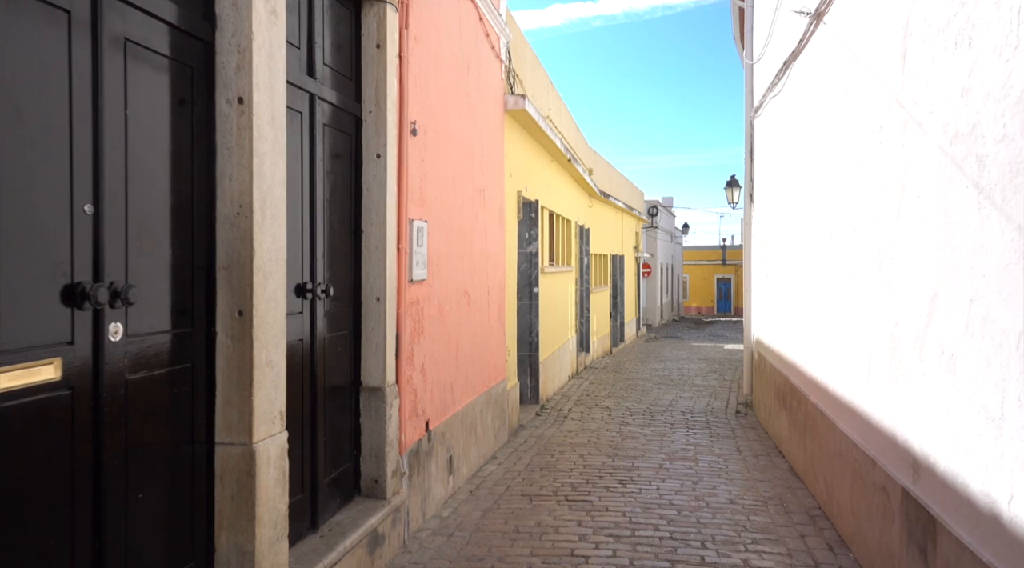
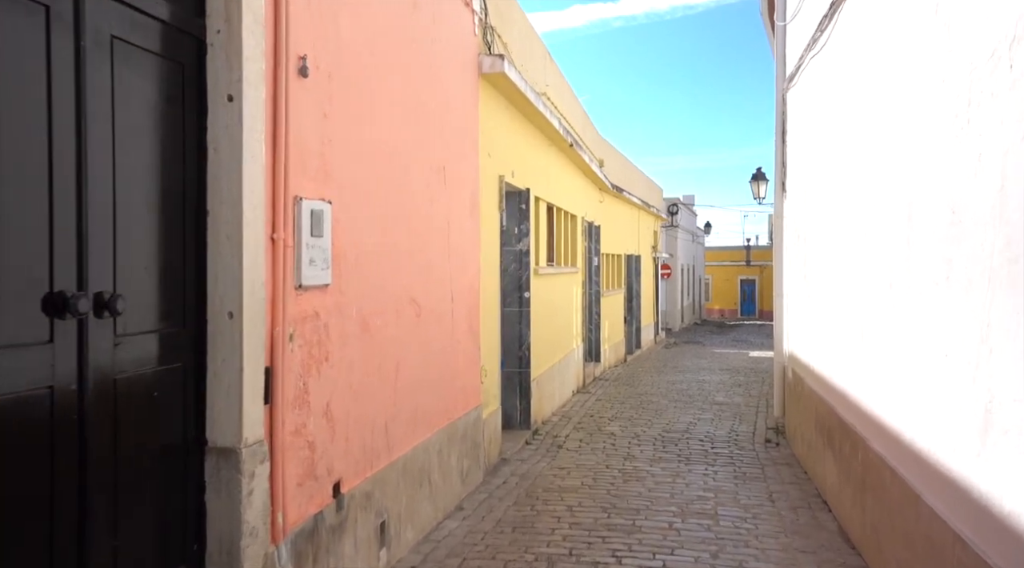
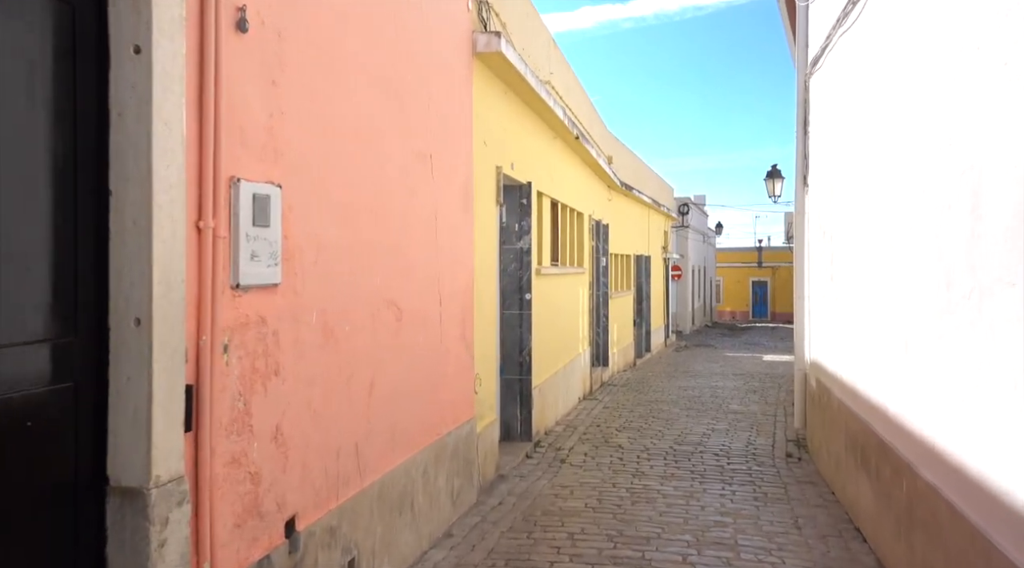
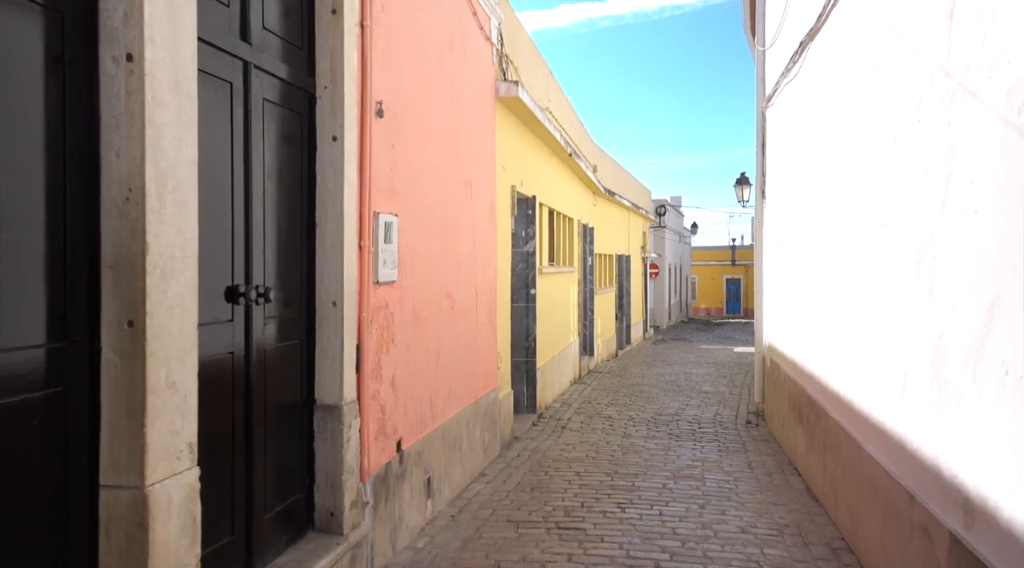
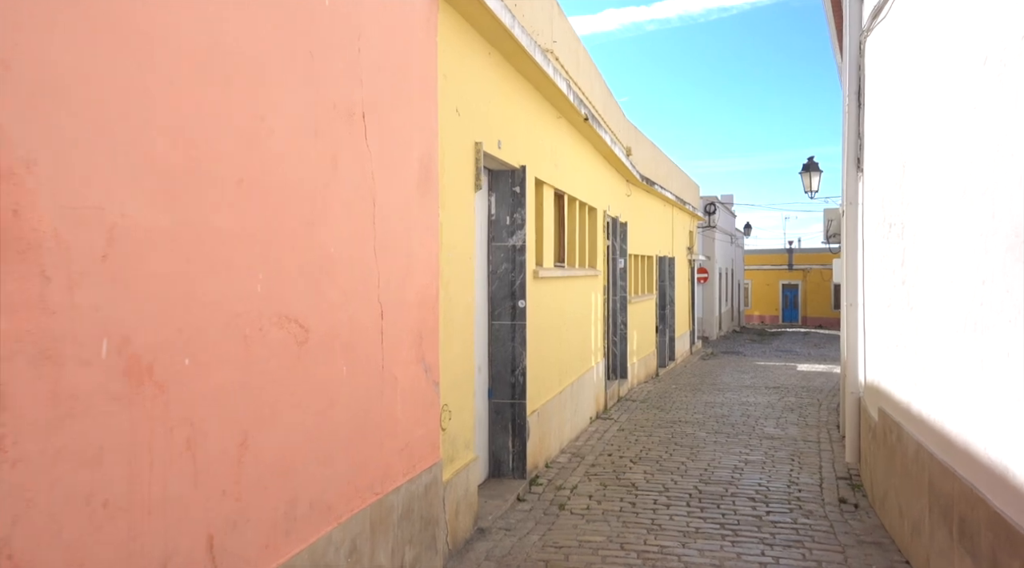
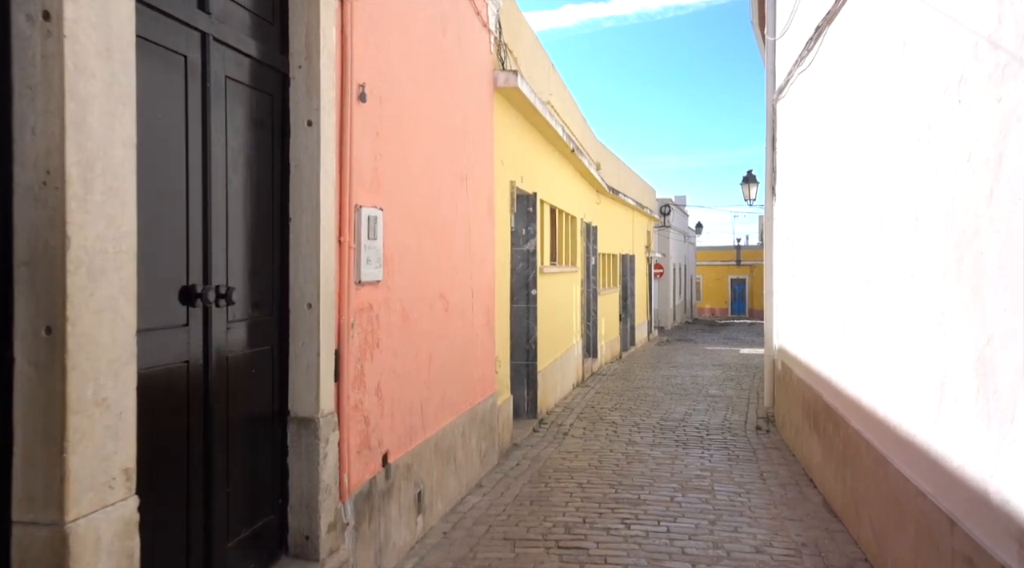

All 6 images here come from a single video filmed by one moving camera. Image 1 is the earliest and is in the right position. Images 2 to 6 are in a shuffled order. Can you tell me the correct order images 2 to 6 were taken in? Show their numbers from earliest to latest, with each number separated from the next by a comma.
4, 6, 2, 3, 5
